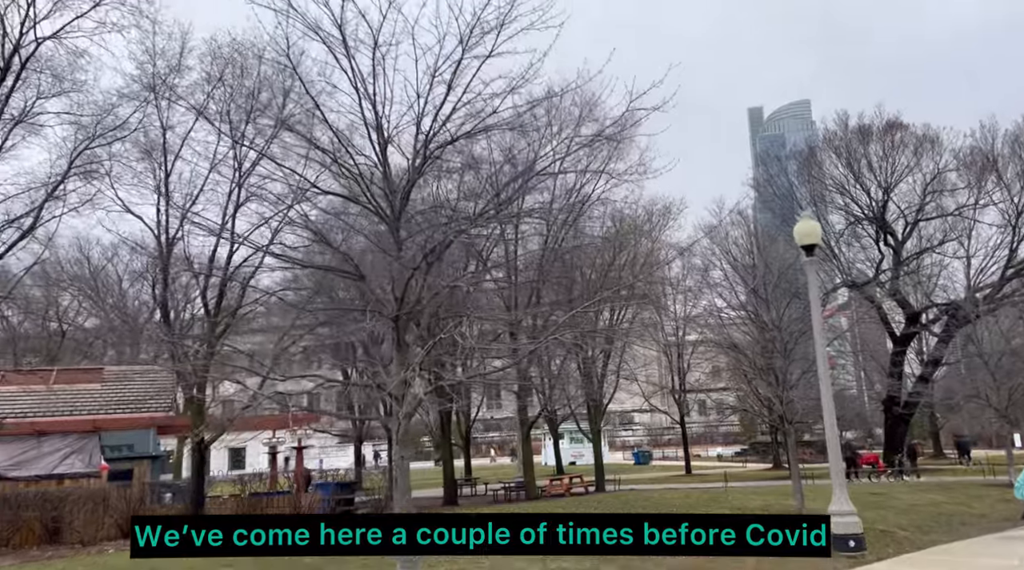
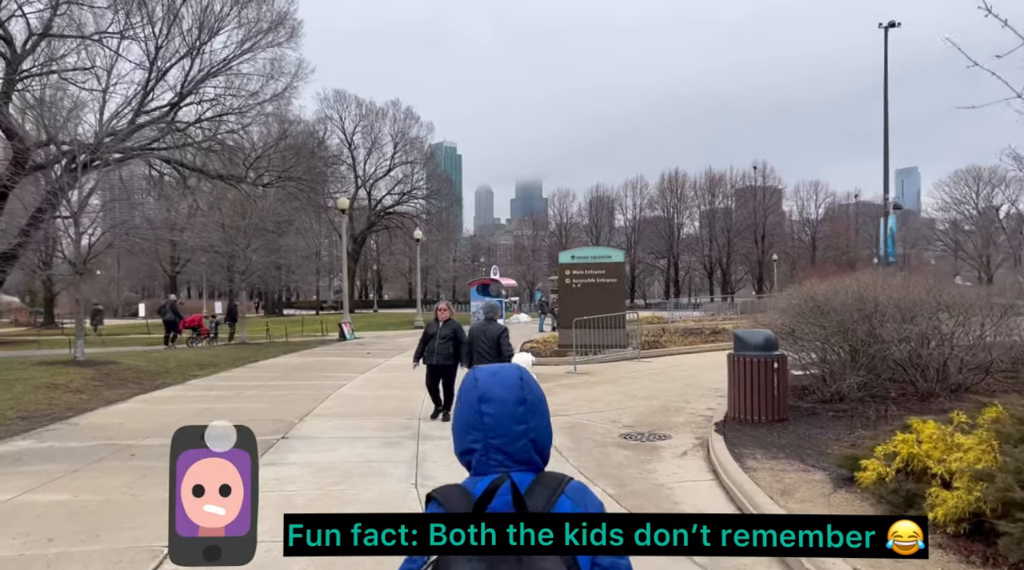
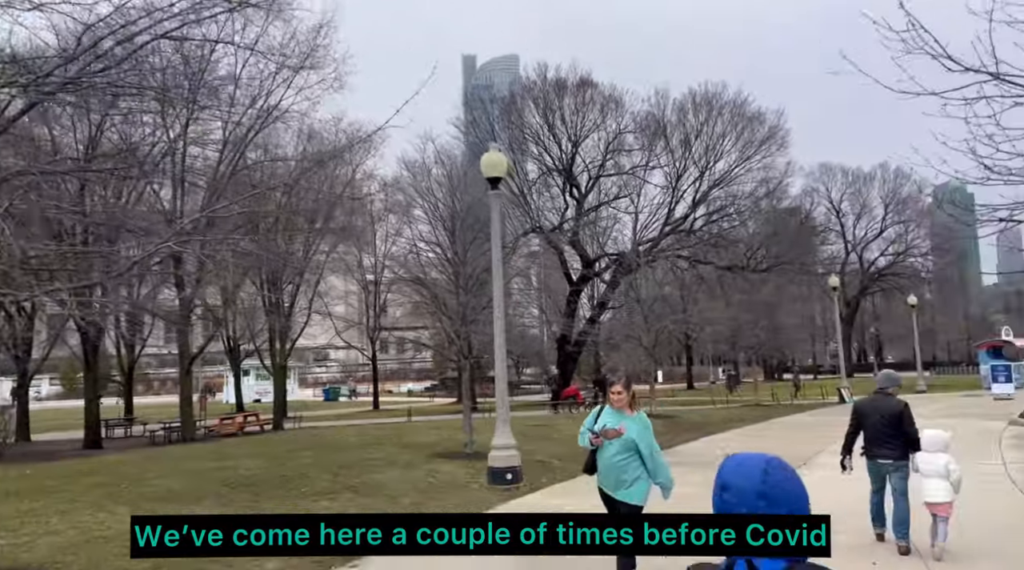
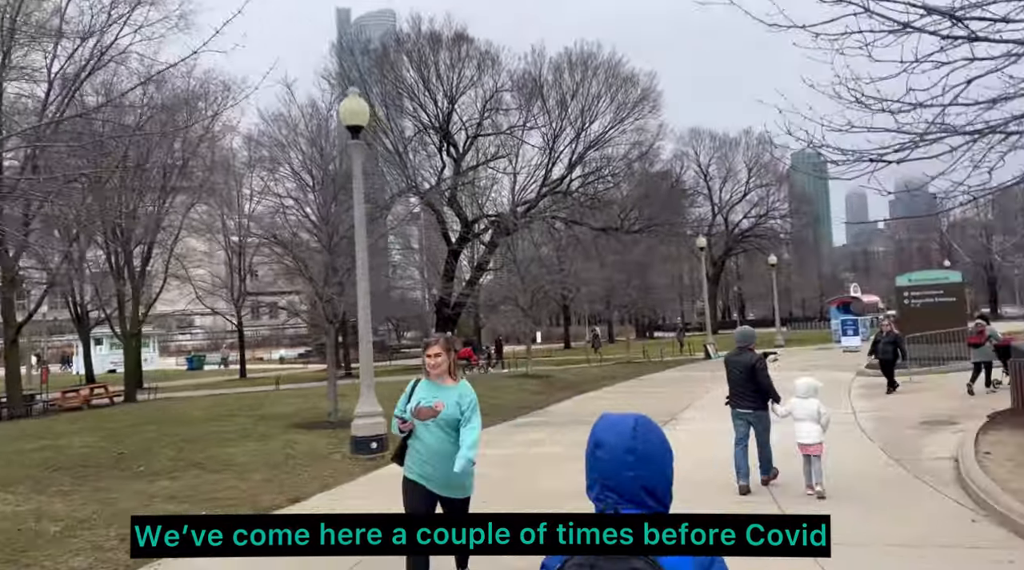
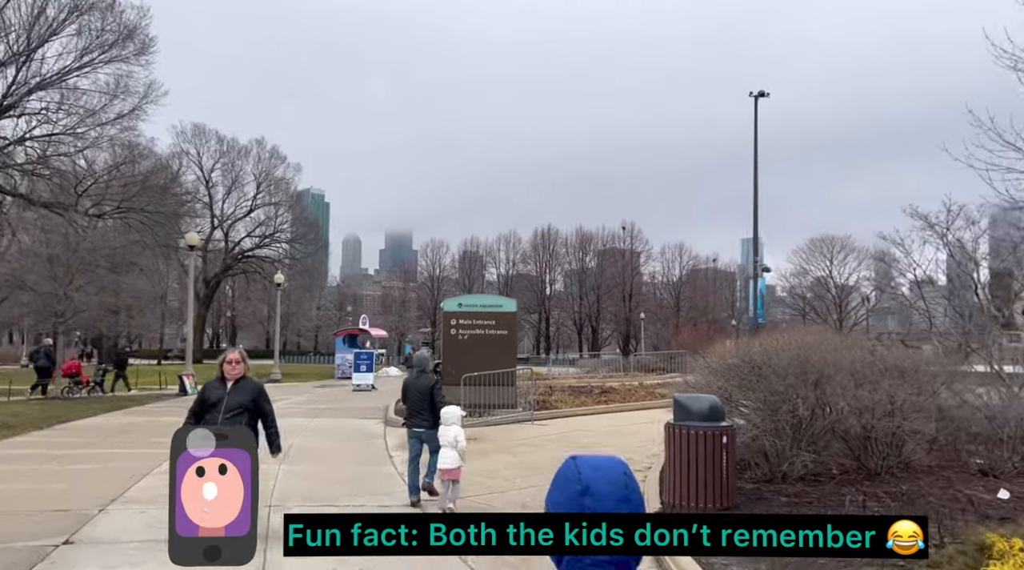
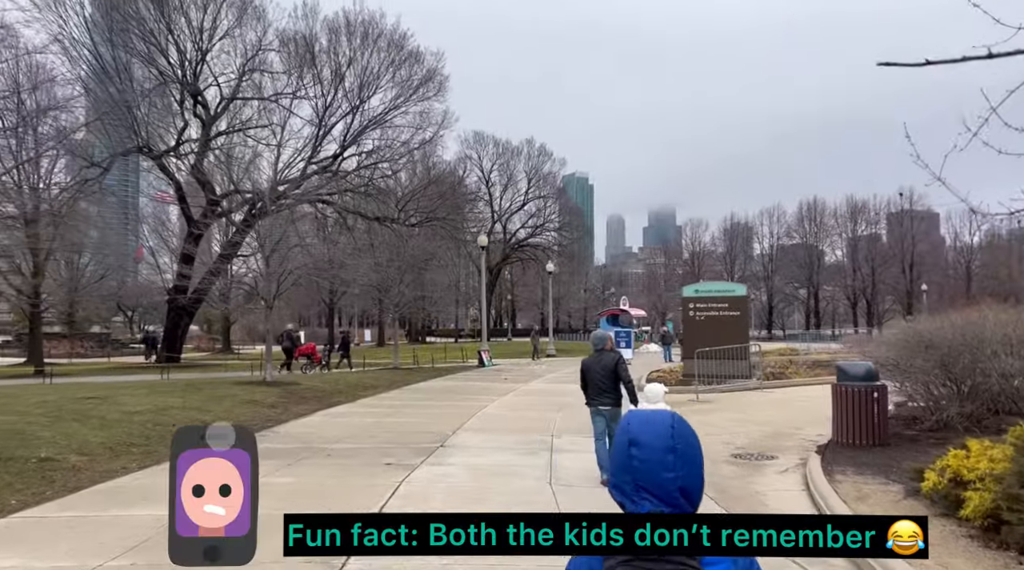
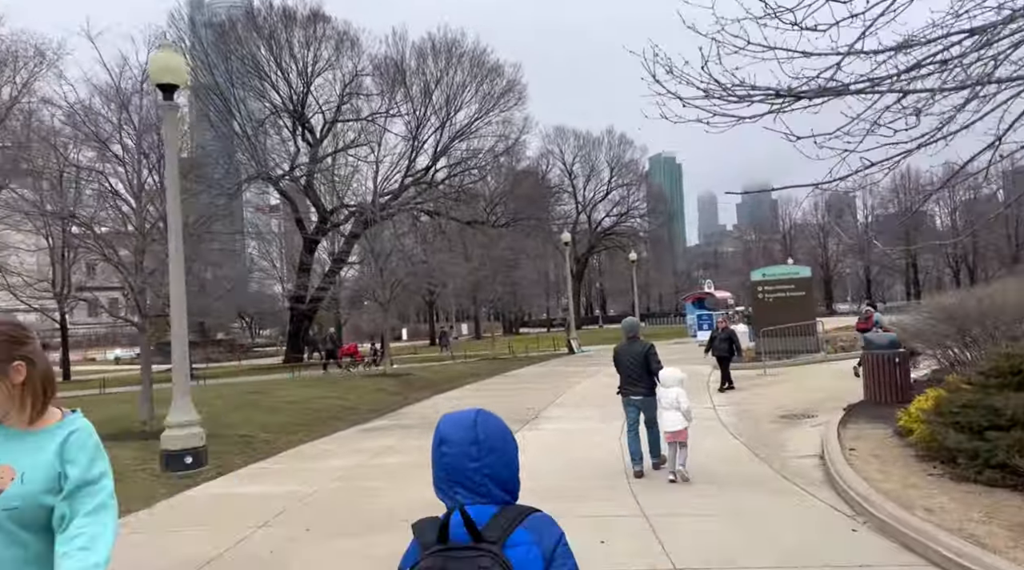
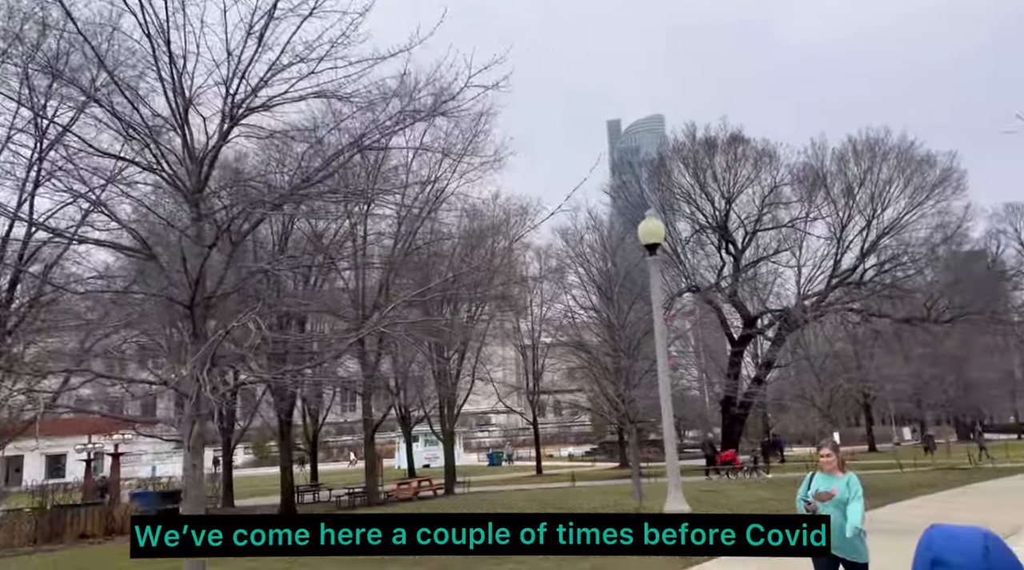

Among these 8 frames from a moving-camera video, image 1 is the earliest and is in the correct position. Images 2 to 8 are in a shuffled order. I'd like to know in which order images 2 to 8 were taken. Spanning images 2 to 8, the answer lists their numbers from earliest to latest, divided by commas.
8, 3, 4, 7, 6, 2, 5
